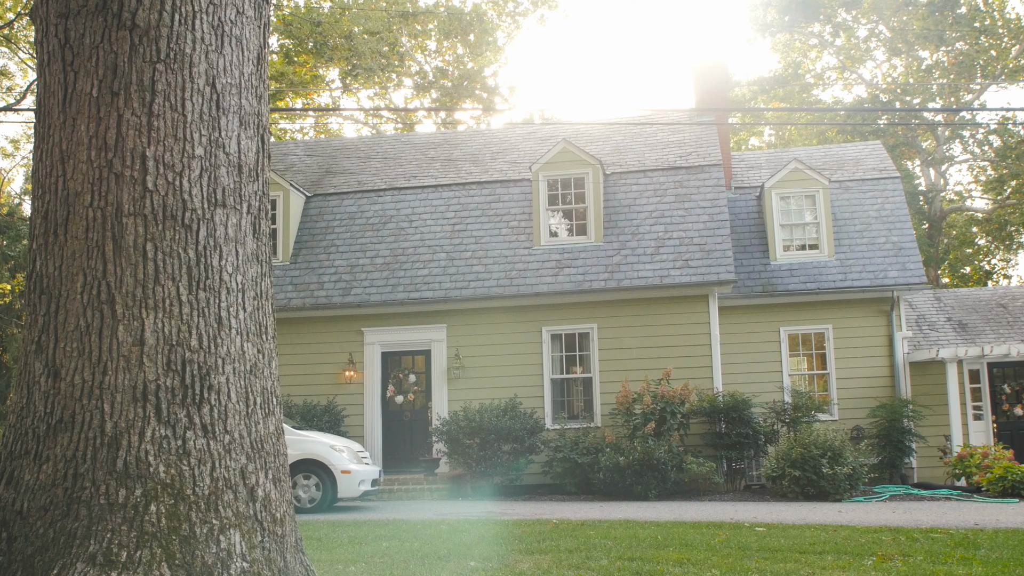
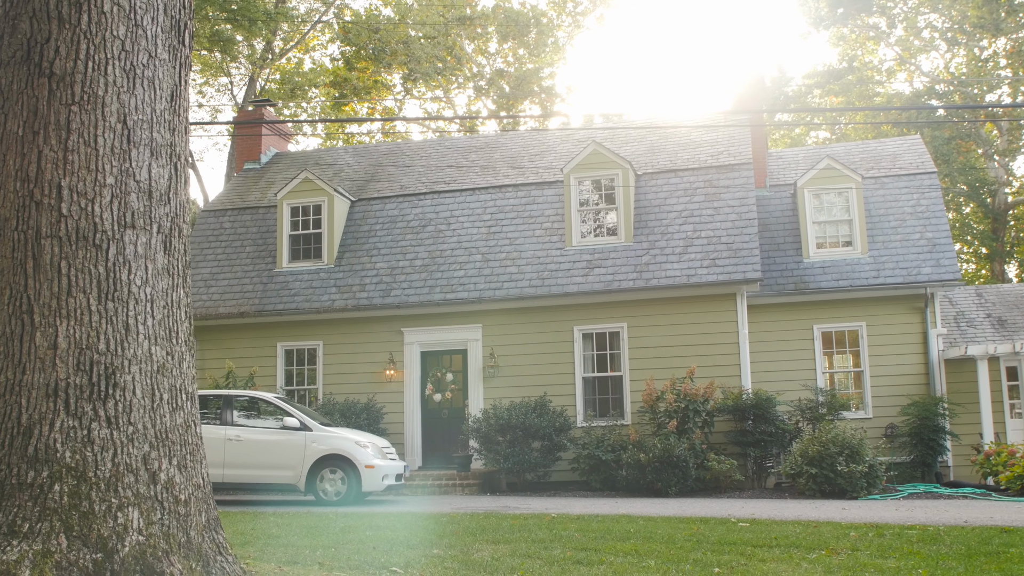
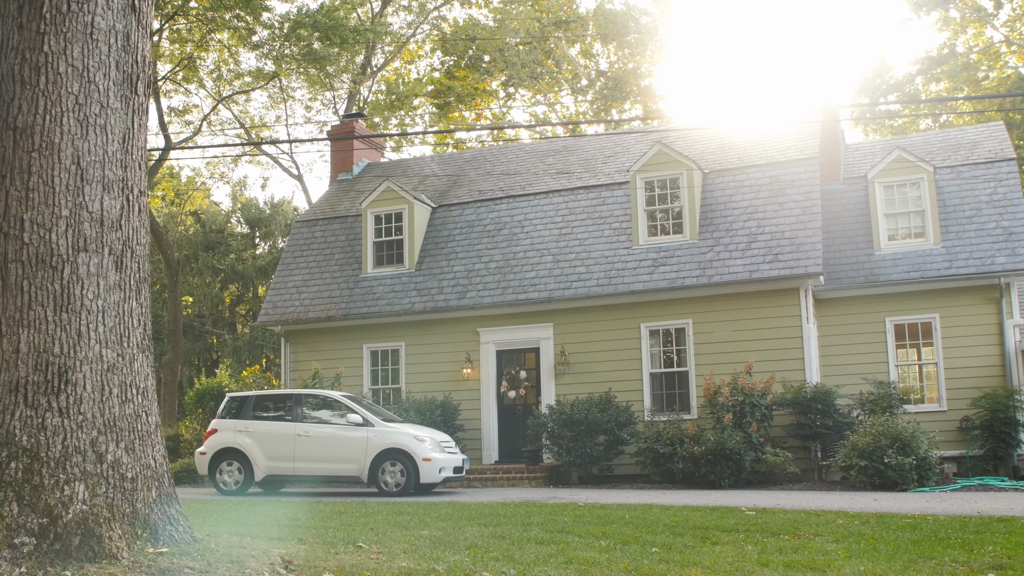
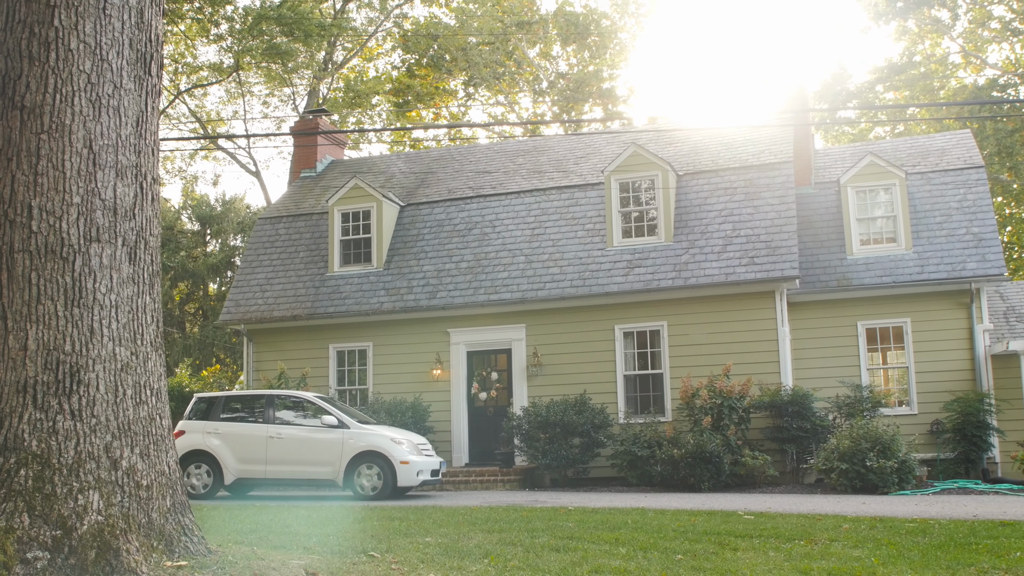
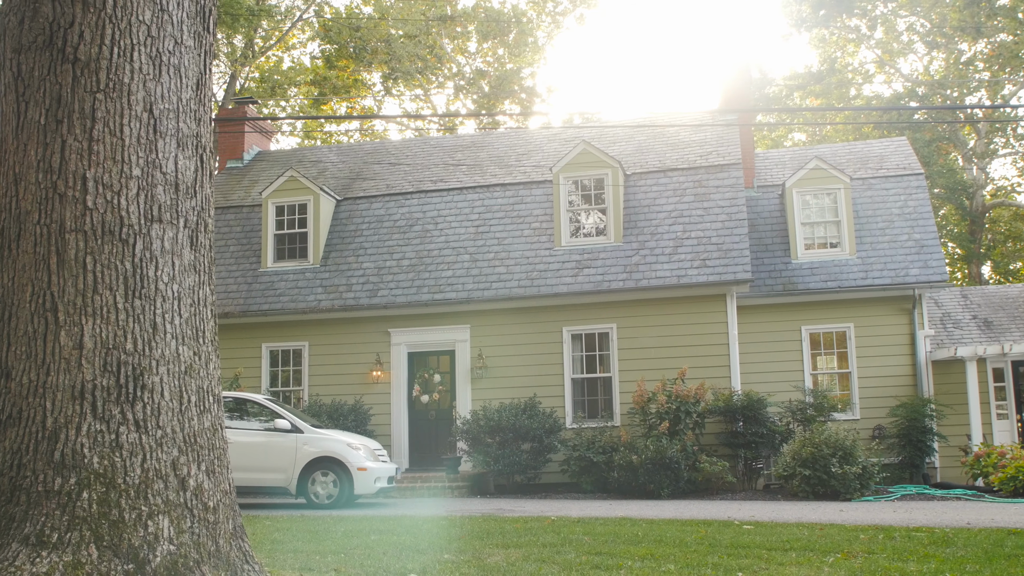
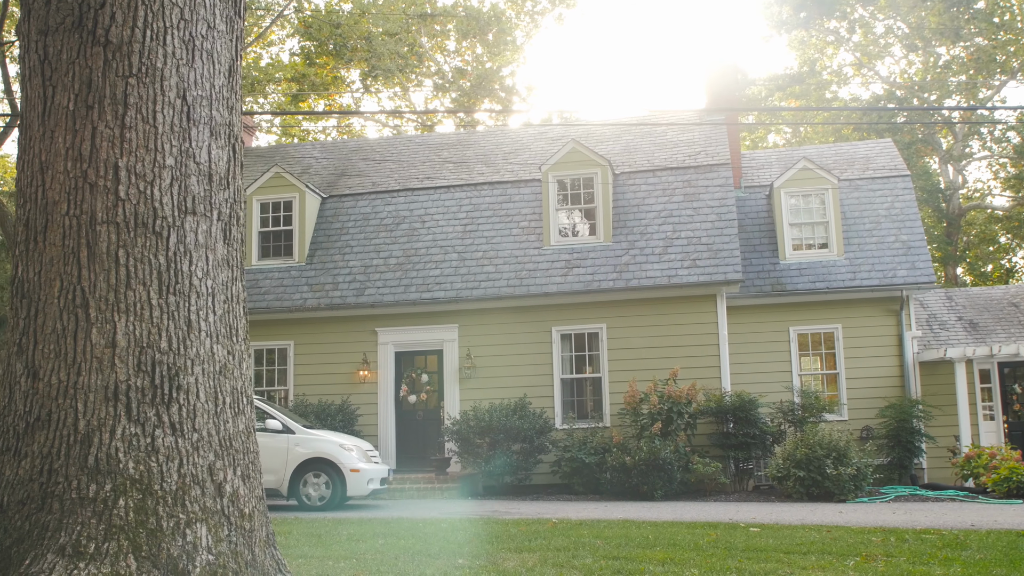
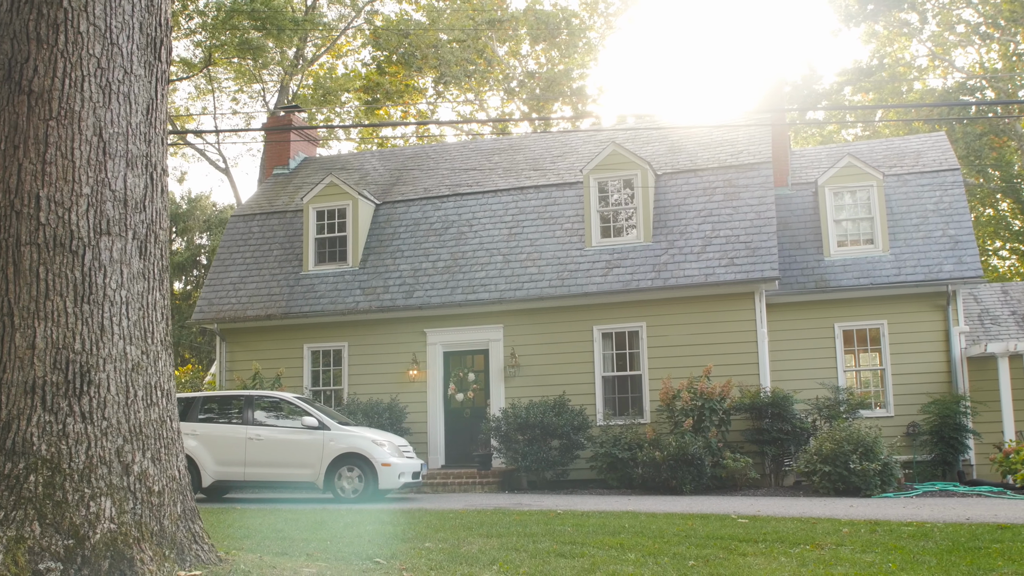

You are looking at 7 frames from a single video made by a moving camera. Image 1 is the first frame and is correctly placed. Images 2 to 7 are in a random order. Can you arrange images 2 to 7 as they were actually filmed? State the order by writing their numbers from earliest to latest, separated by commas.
6, 5, 2, 7, 4, 3
